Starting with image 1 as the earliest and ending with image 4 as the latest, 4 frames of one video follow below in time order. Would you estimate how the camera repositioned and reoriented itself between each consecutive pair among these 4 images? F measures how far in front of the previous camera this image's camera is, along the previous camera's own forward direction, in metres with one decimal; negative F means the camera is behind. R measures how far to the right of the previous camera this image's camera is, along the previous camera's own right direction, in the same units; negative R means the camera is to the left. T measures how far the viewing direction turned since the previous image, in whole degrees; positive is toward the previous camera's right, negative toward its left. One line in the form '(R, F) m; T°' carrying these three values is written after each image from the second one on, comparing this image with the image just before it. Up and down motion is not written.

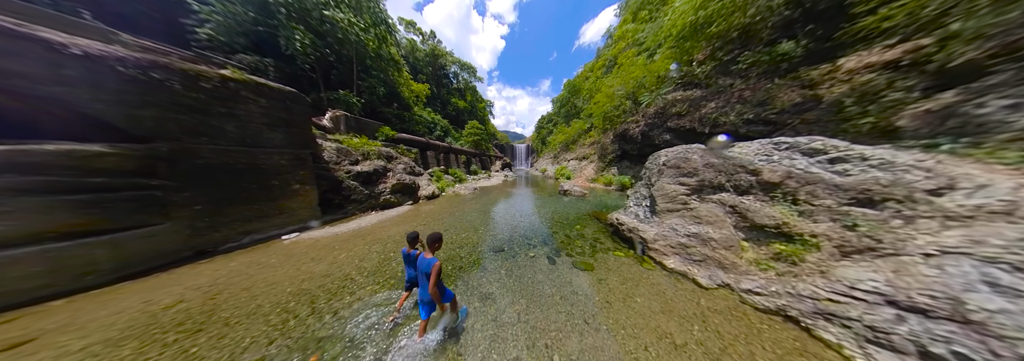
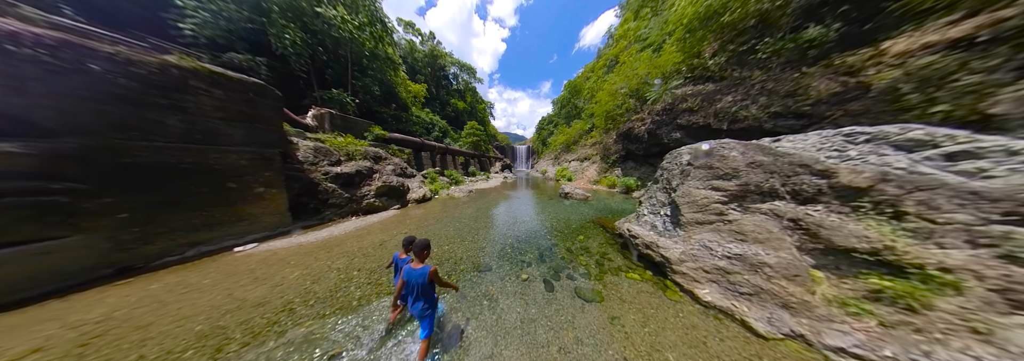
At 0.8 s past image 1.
(+0.3, +0.8) m; 0°
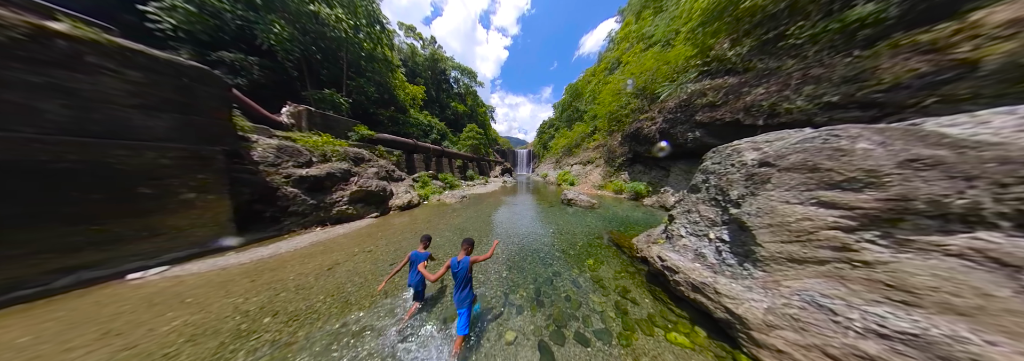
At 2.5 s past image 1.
(+0.3, +1.2) m; 0°
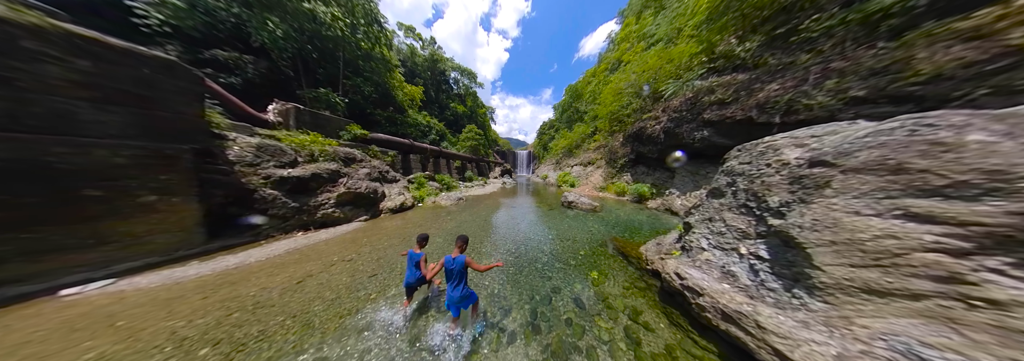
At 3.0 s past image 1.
(+0.1, +0.5) m; 0°
